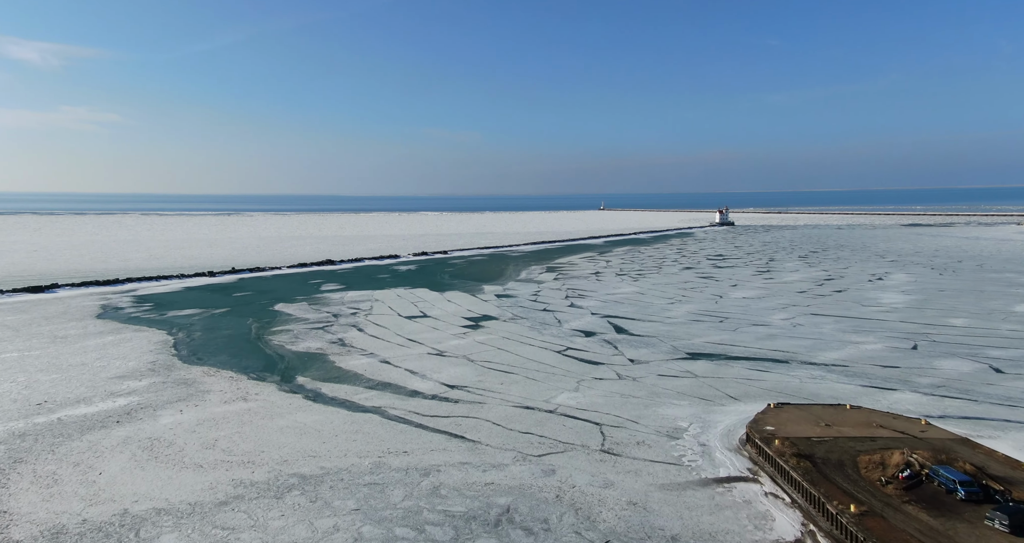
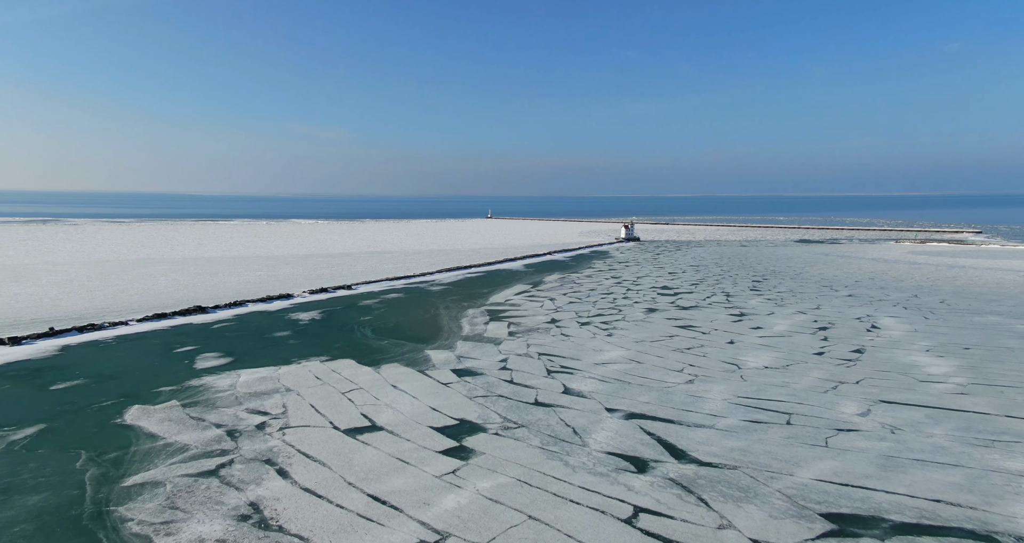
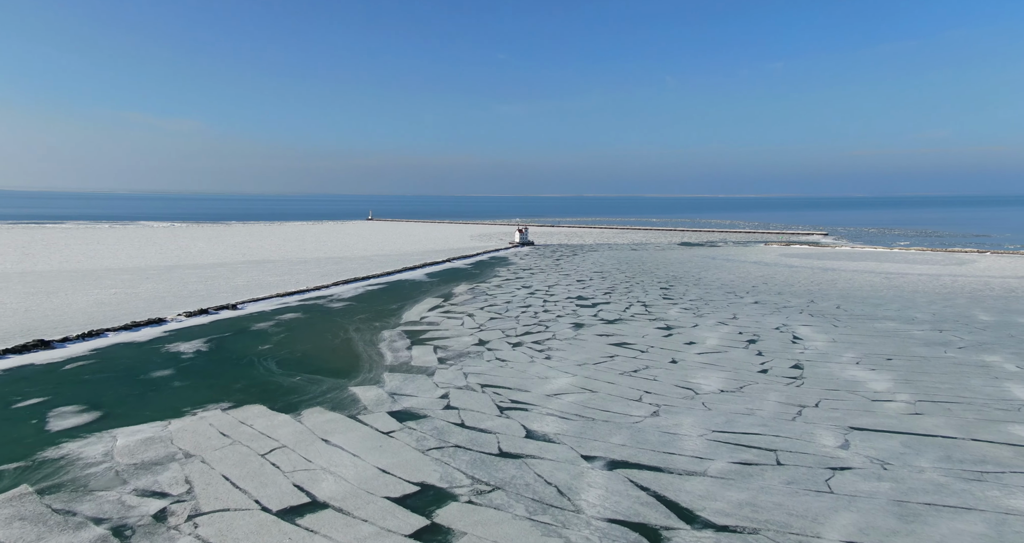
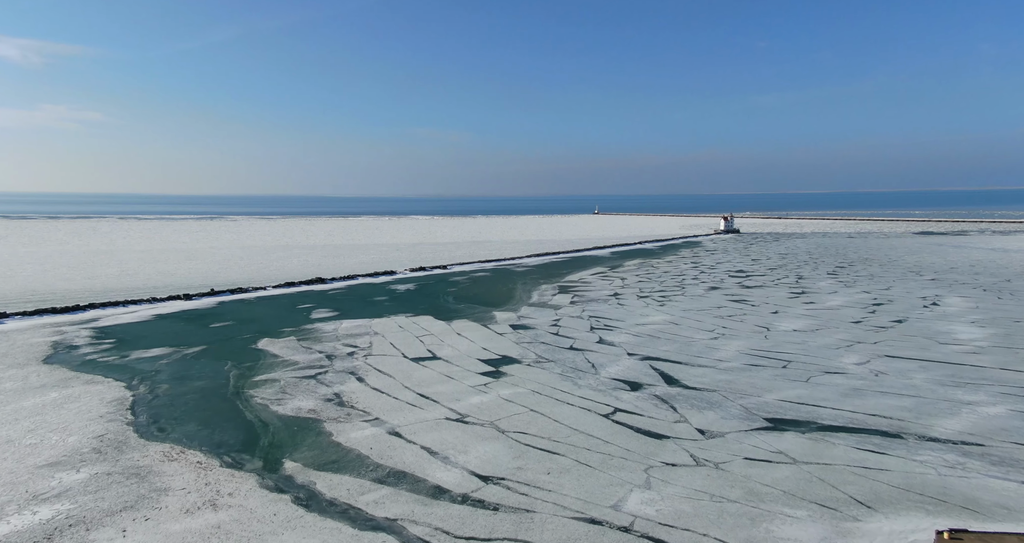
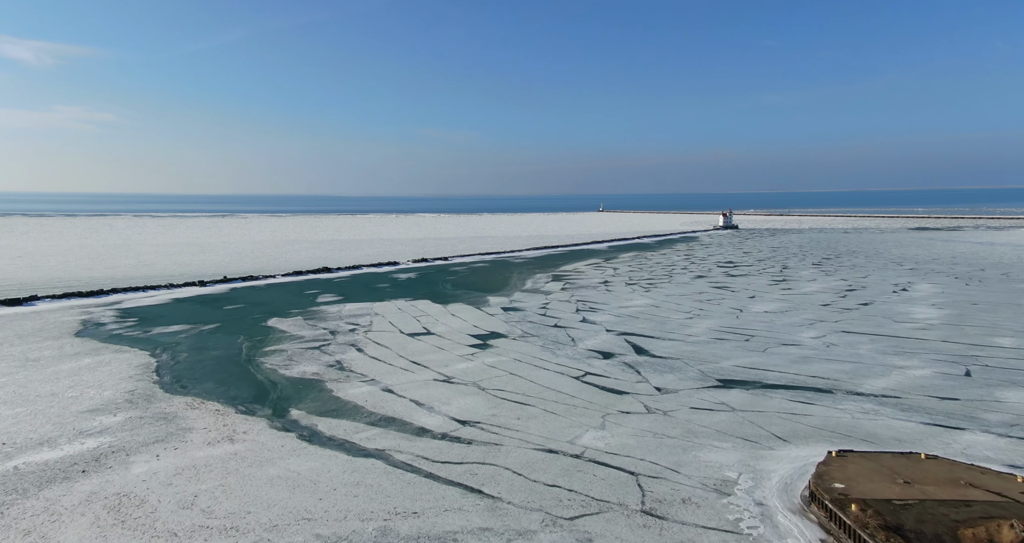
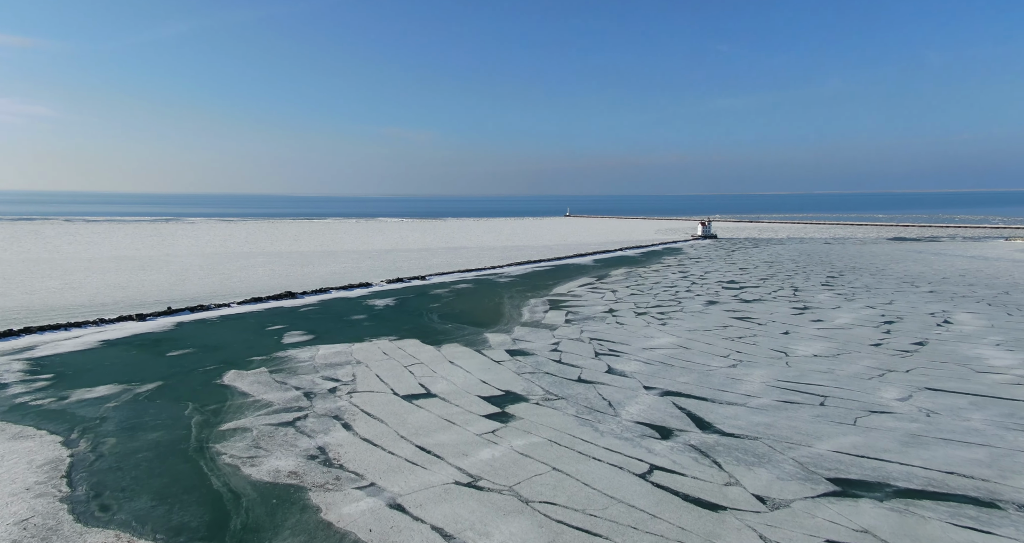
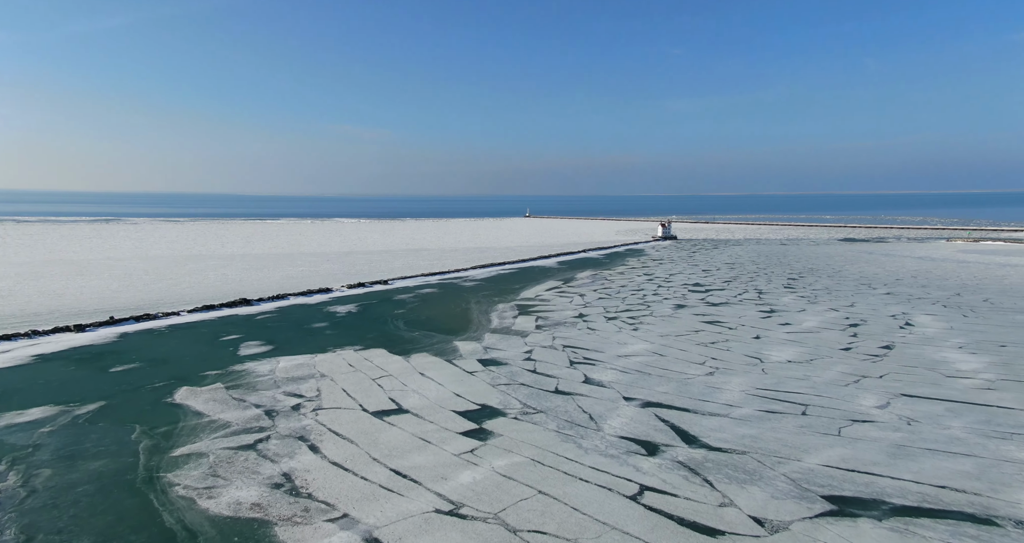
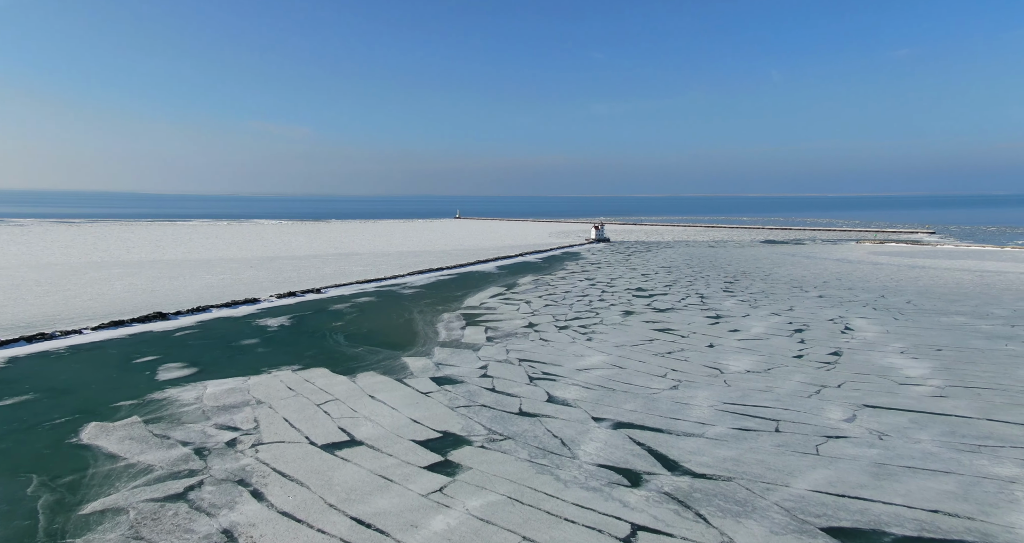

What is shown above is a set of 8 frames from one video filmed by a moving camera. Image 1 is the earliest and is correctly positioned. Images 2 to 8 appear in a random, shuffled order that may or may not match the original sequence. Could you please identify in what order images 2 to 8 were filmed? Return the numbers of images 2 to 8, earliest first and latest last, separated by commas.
5, 4, 6, 7, 2, 8, 3
